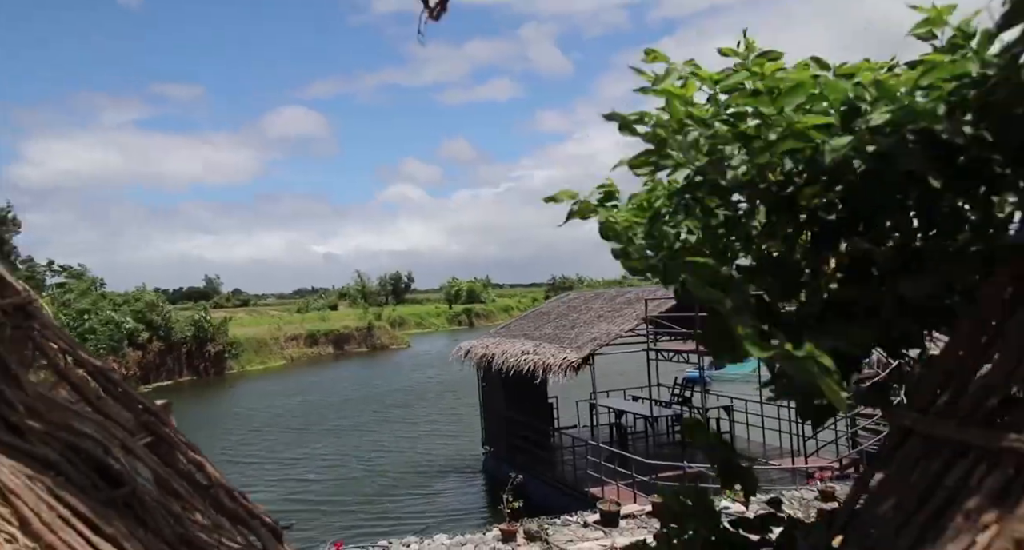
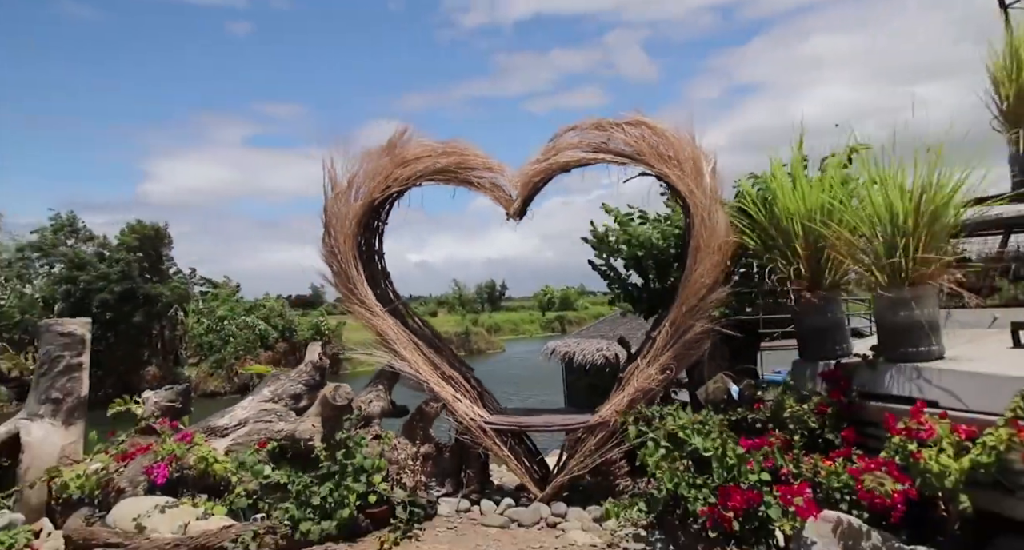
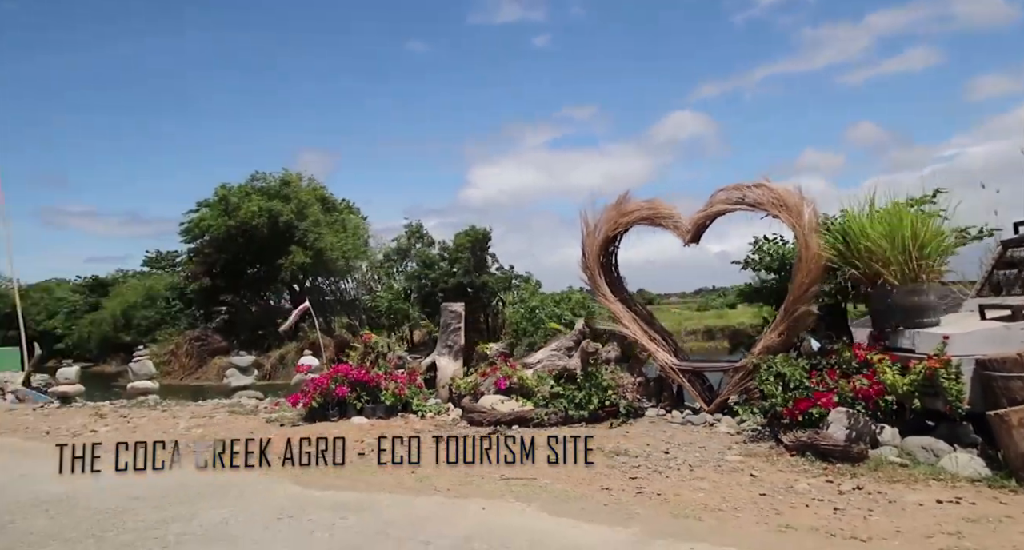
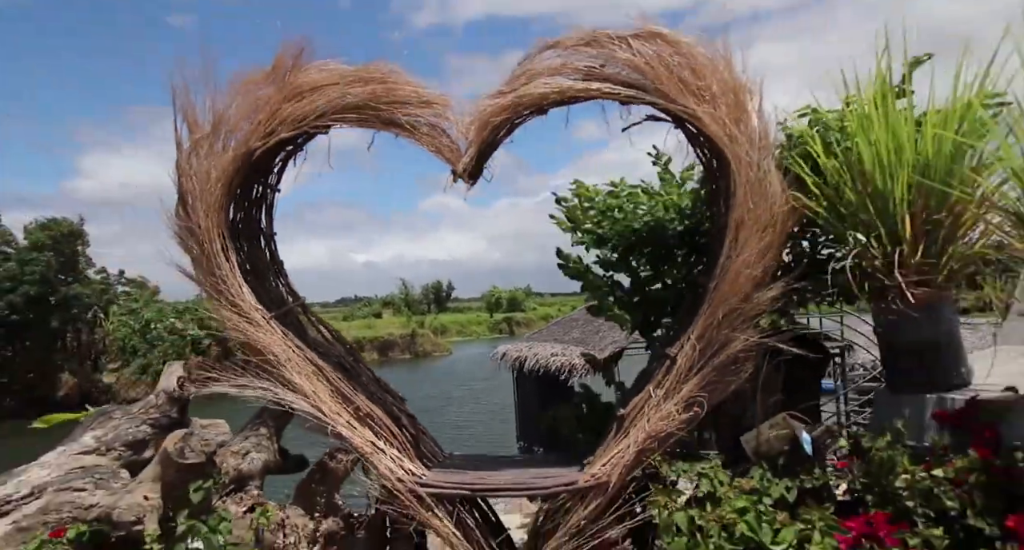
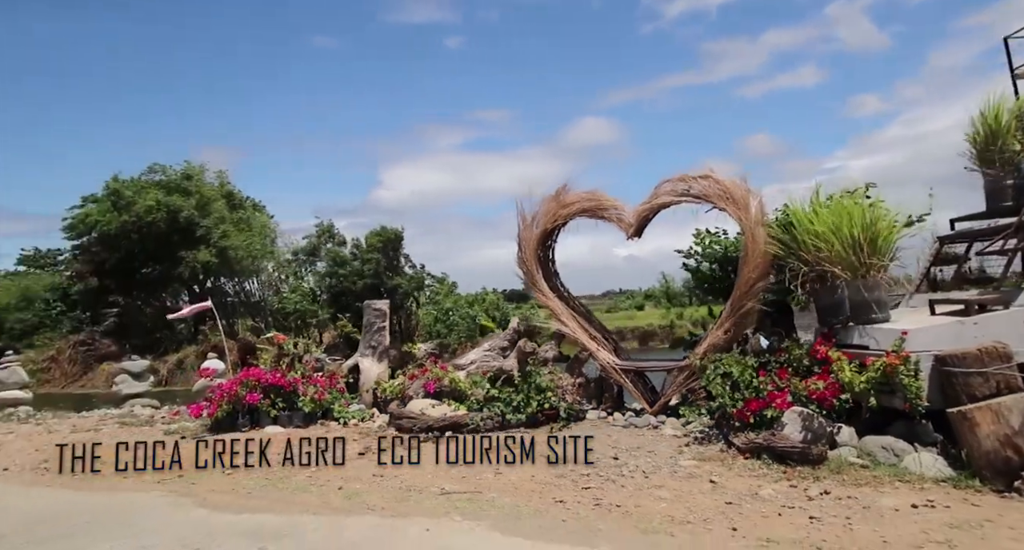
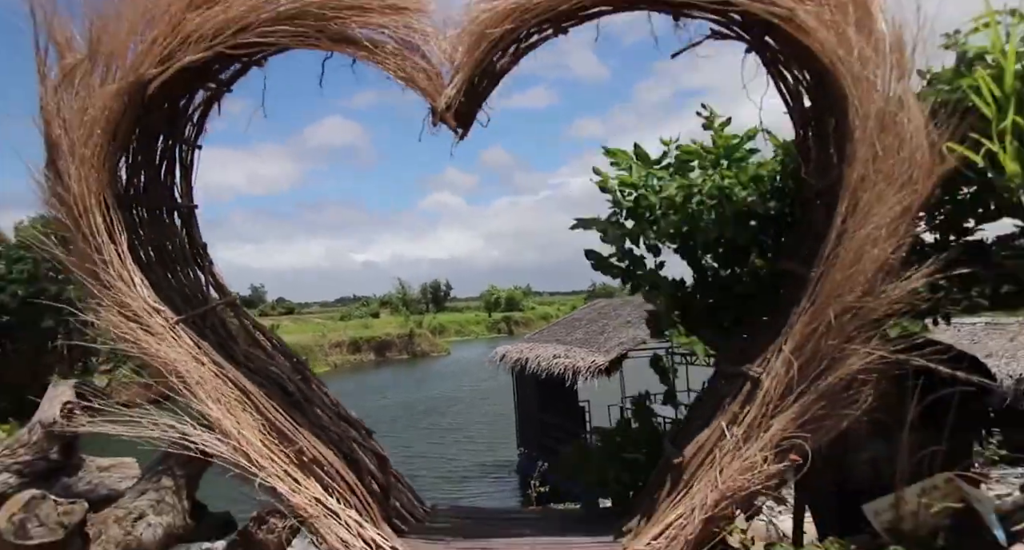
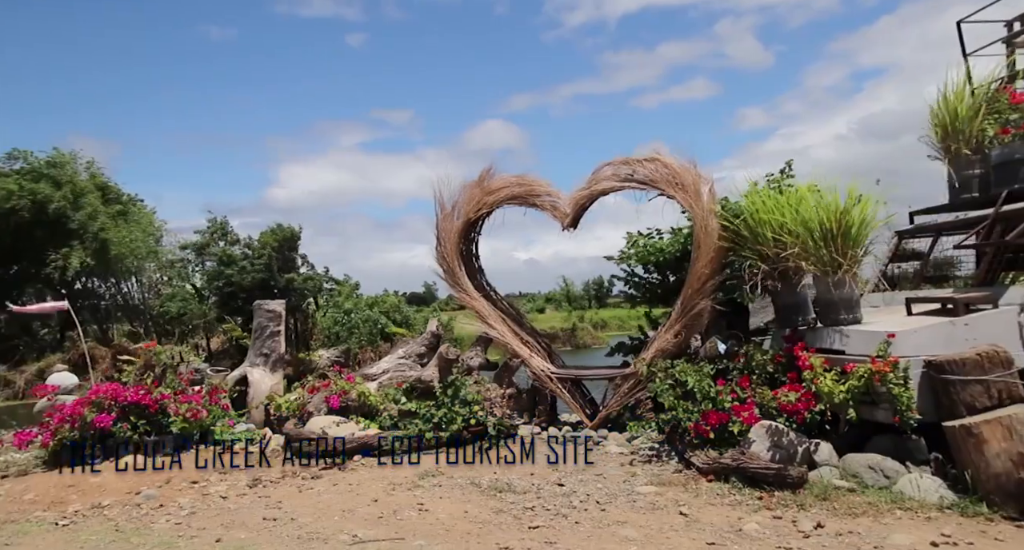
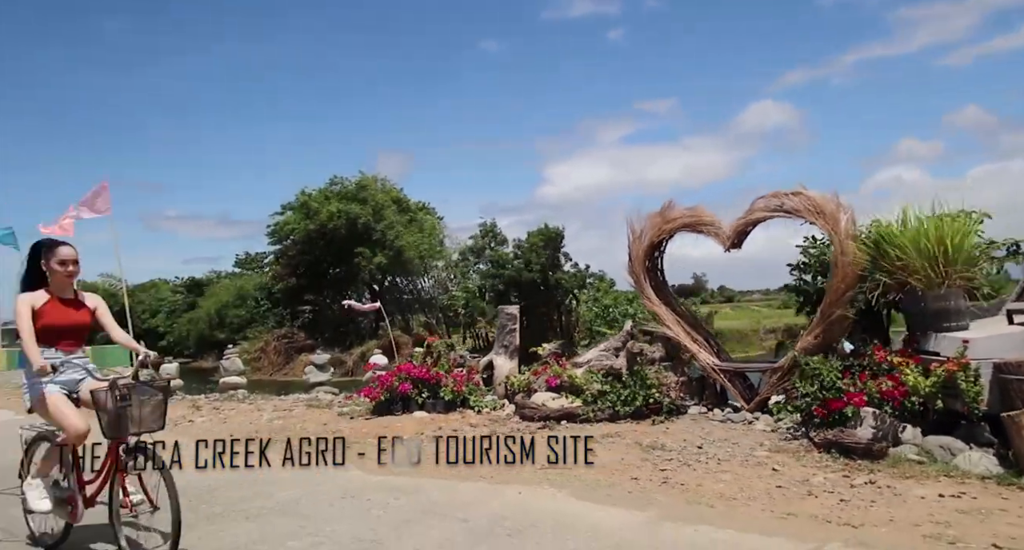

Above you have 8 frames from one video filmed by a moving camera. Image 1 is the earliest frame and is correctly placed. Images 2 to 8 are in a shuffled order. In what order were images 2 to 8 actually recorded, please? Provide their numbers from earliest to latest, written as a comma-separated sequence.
6, 4, 2, 7, 5, 3, 8
